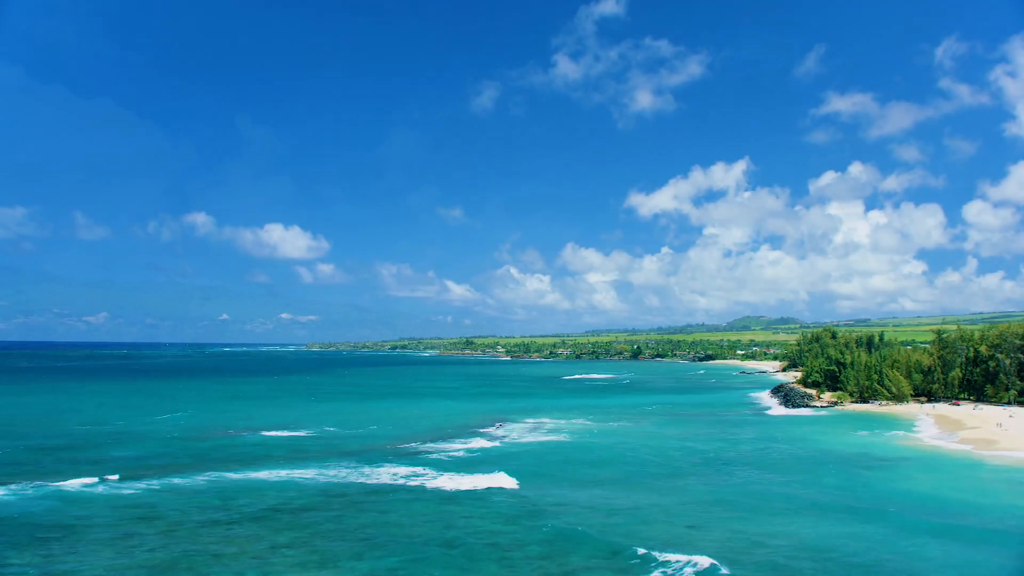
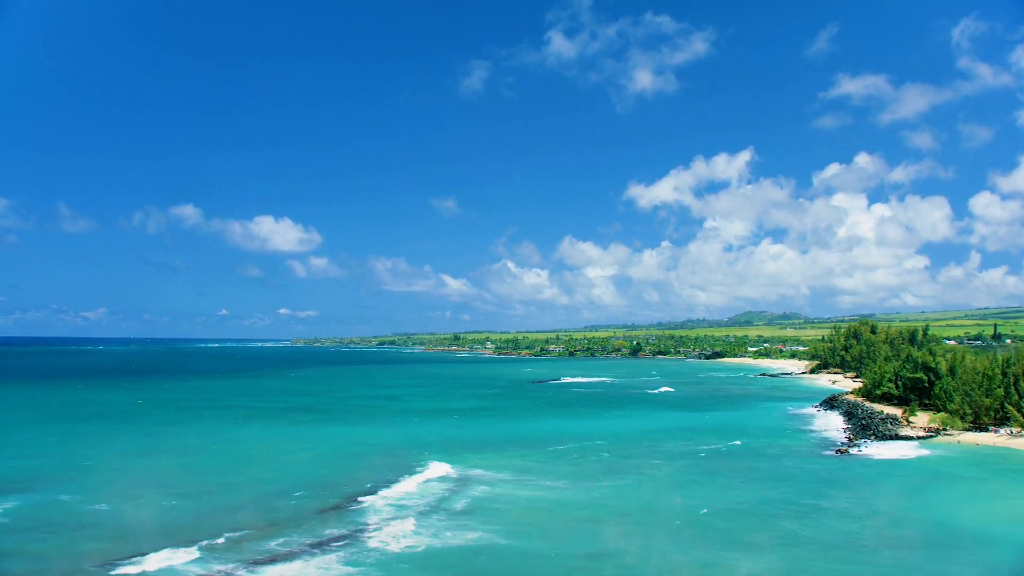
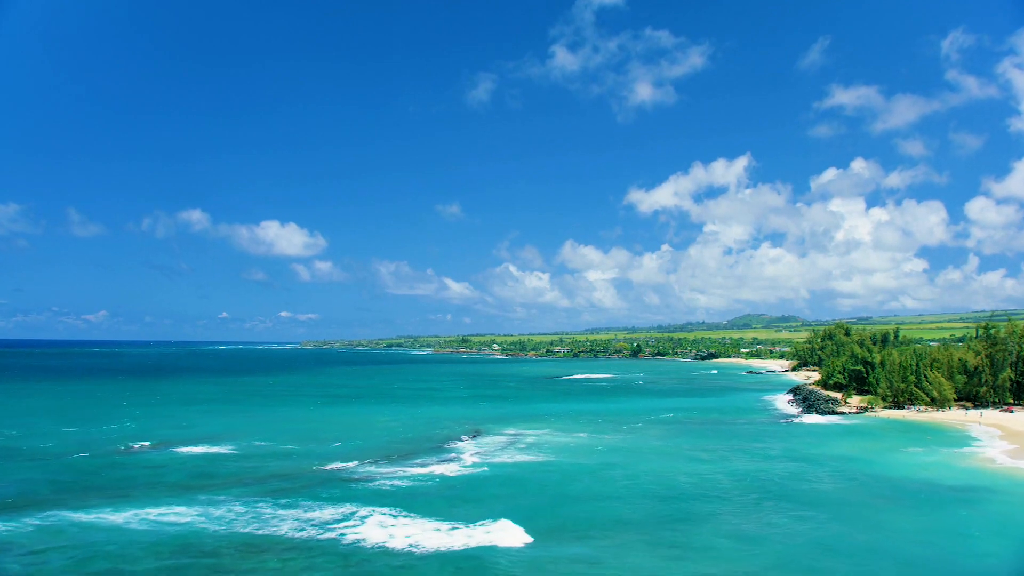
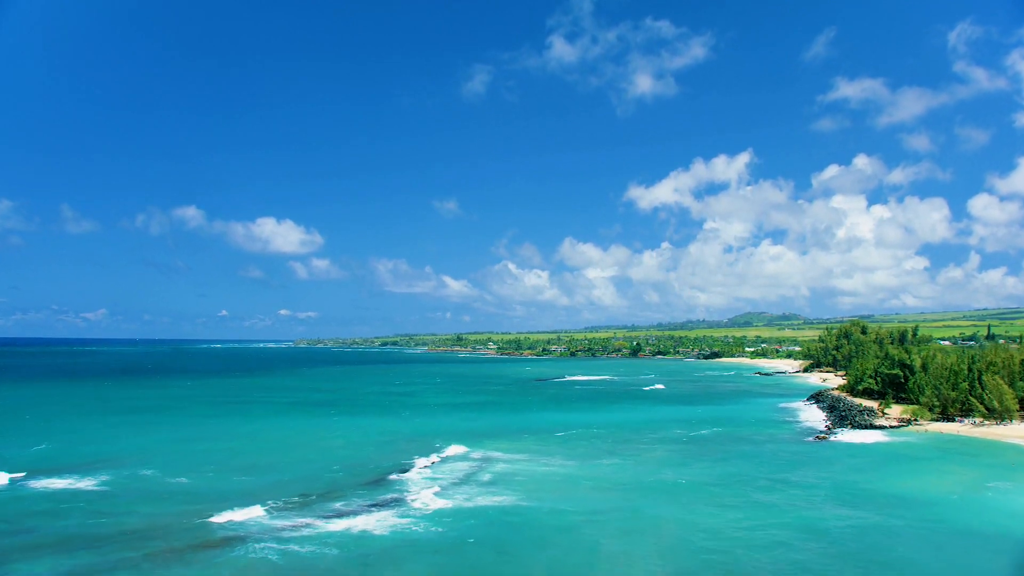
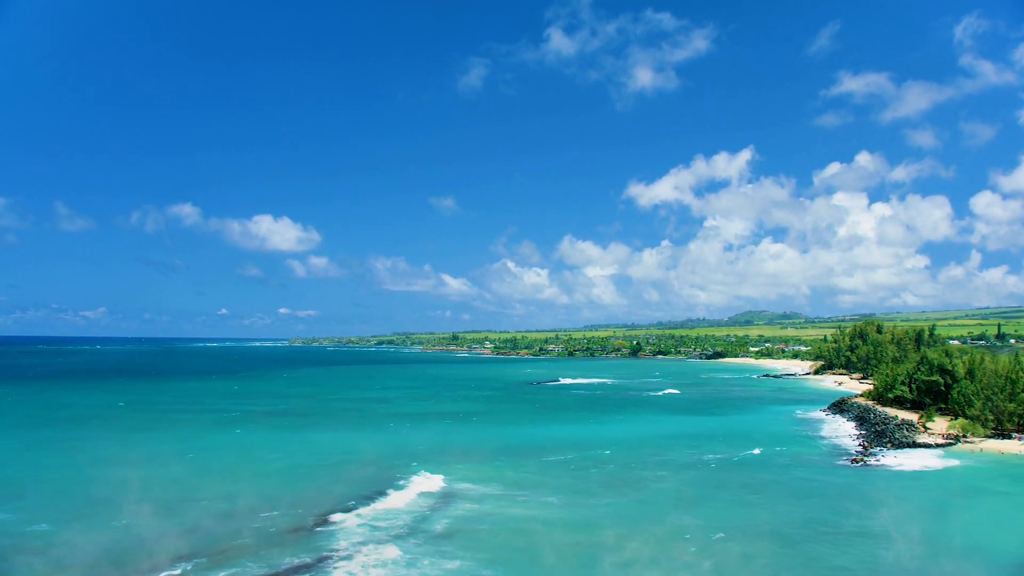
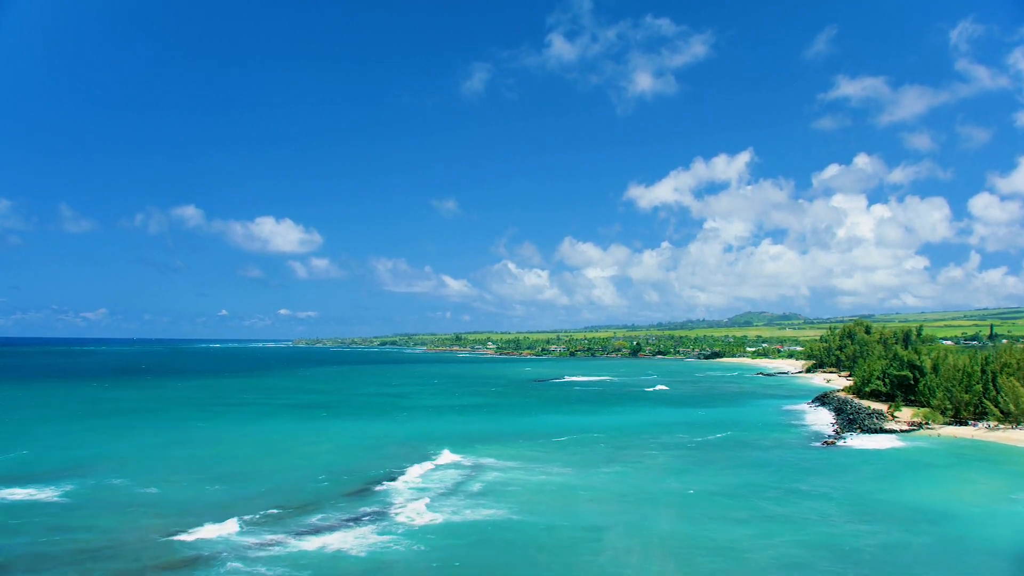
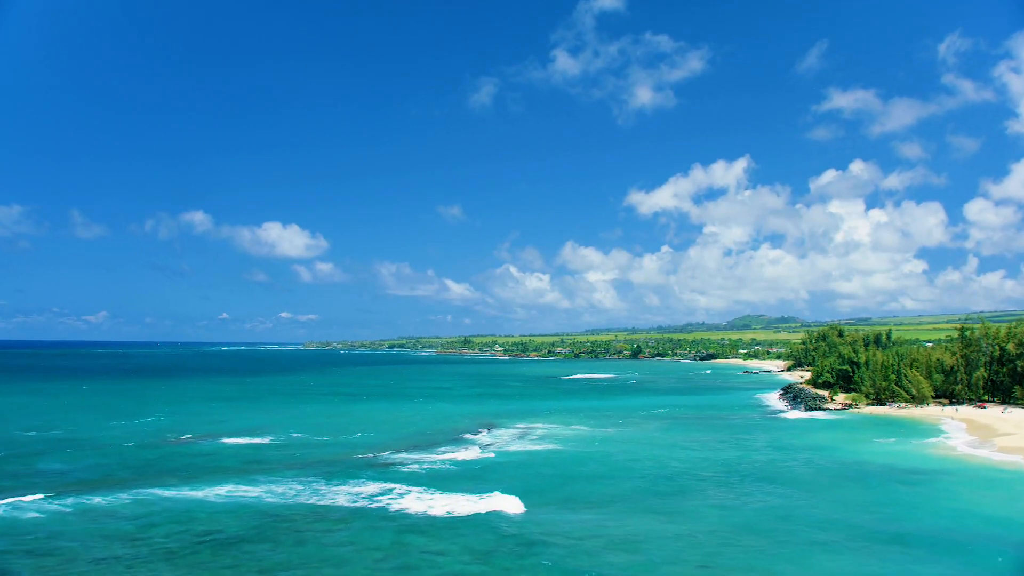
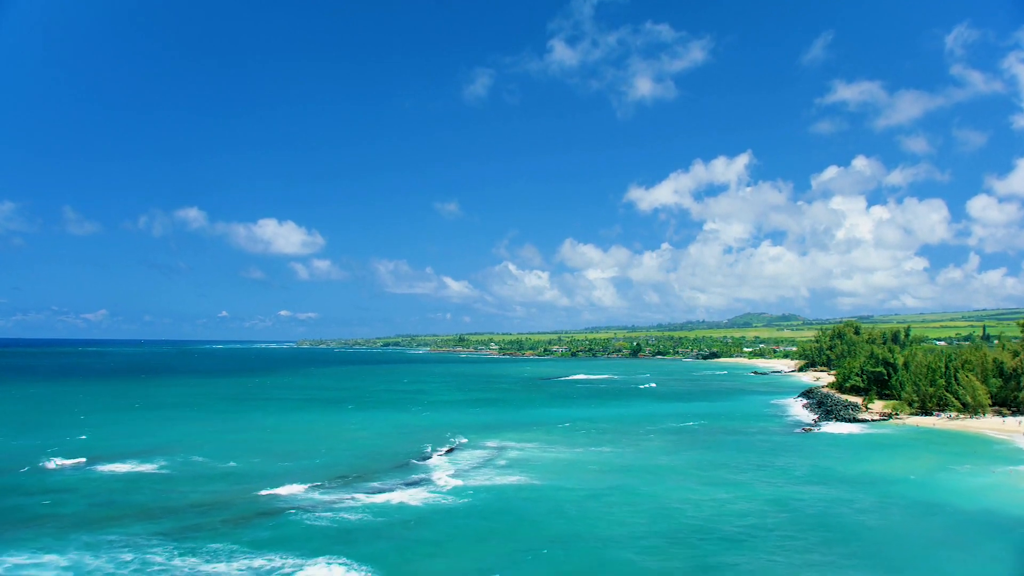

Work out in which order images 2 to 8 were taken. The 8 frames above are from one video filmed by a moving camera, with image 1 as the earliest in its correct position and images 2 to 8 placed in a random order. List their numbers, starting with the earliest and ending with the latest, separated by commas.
7, 3, 8, 4, 6, 2, 5
